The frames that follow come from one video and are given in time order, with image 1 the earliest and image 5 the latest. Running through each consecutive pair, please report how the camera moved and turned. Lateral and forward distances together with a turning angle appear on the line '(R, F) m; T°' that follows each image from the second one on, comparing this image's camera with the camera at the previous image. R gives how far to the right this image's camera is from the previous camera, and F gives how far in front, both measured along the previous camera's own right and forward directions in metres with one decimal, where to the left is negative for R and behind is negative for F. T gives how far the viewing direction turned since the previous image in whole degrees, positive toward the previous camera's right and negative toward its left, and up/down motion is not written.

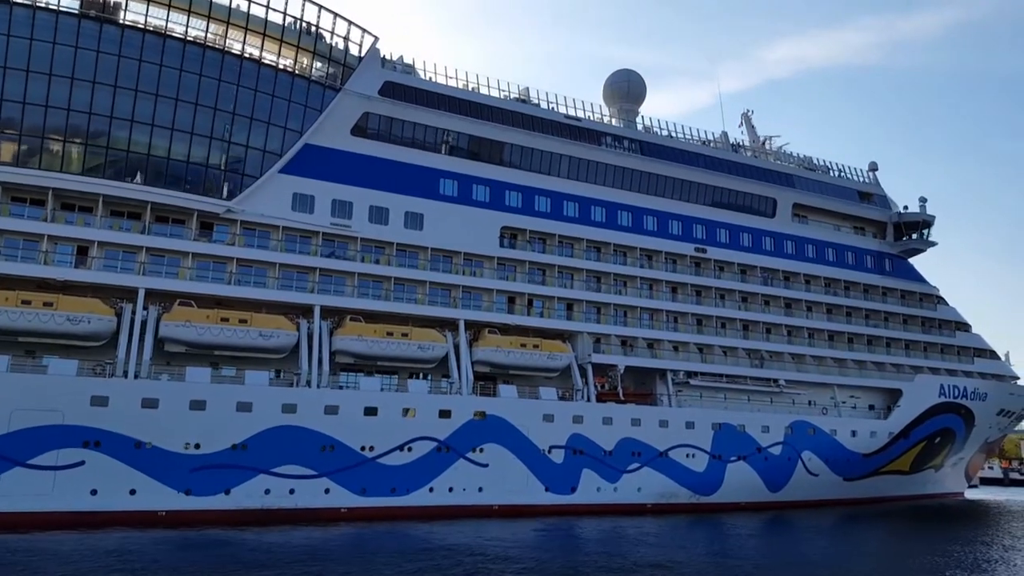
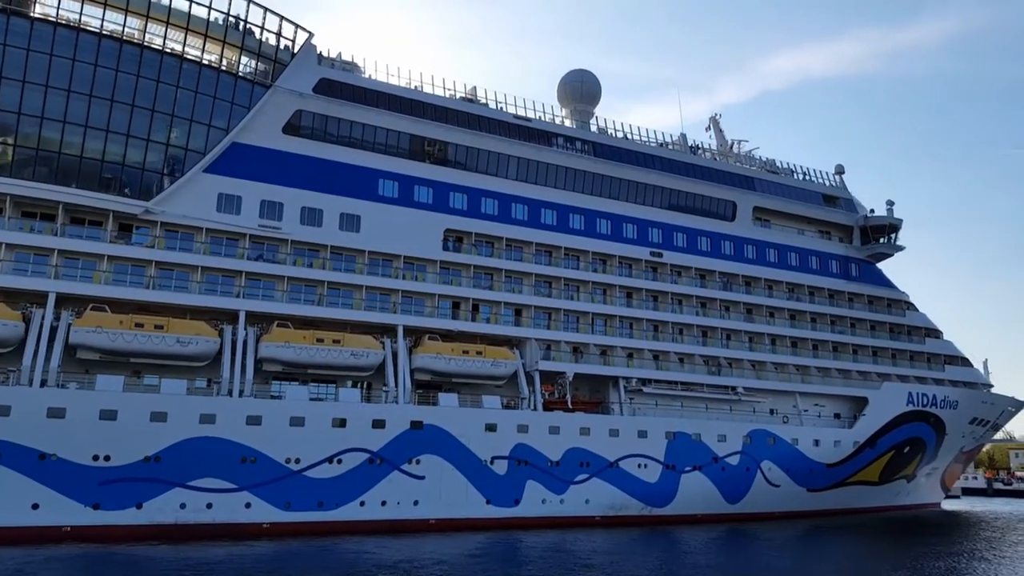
(-1.2, 0.0) m; +3°
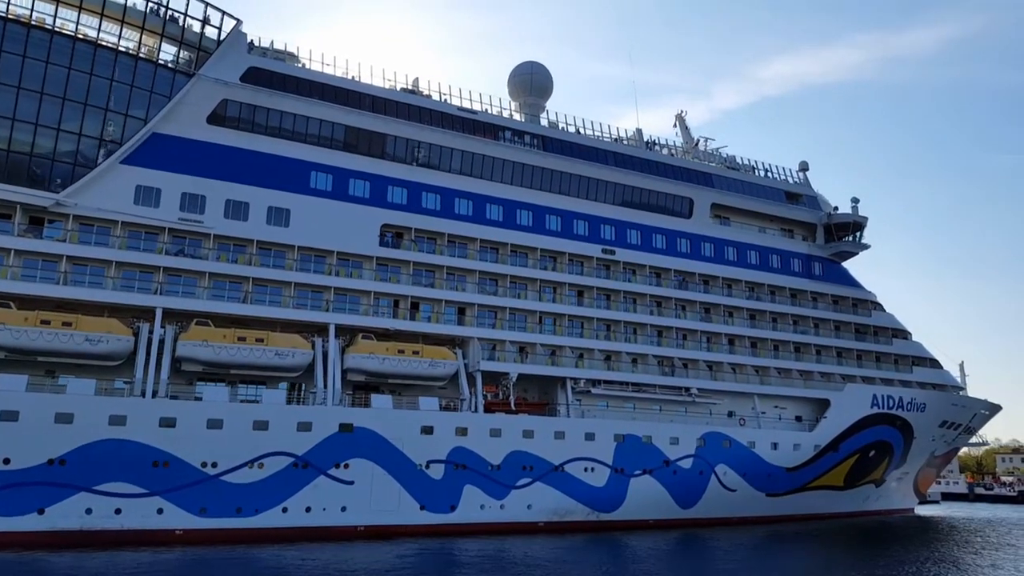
(+1.0, +0.7) m; 0°
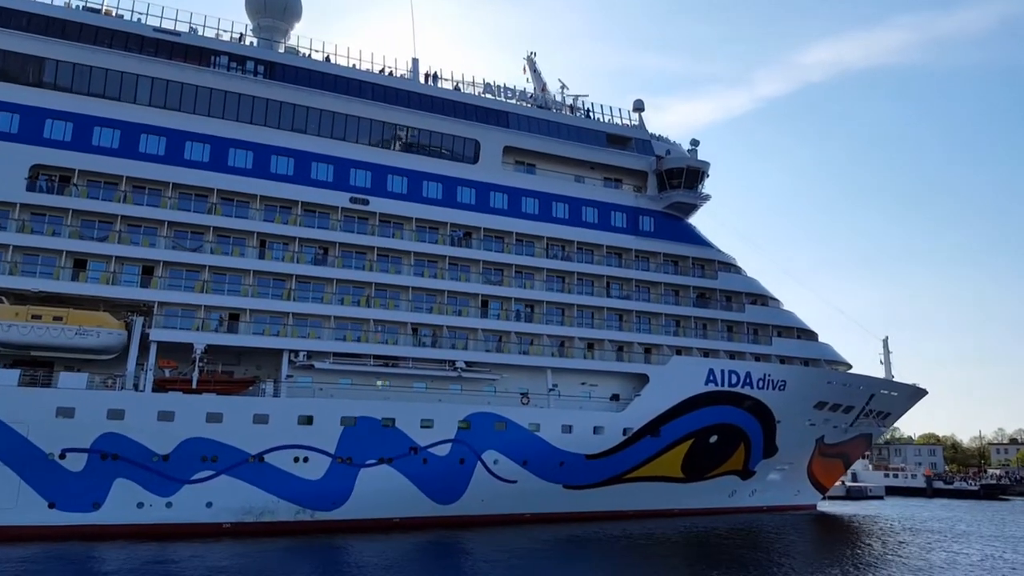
(+5.2, +3.3) m; -3°
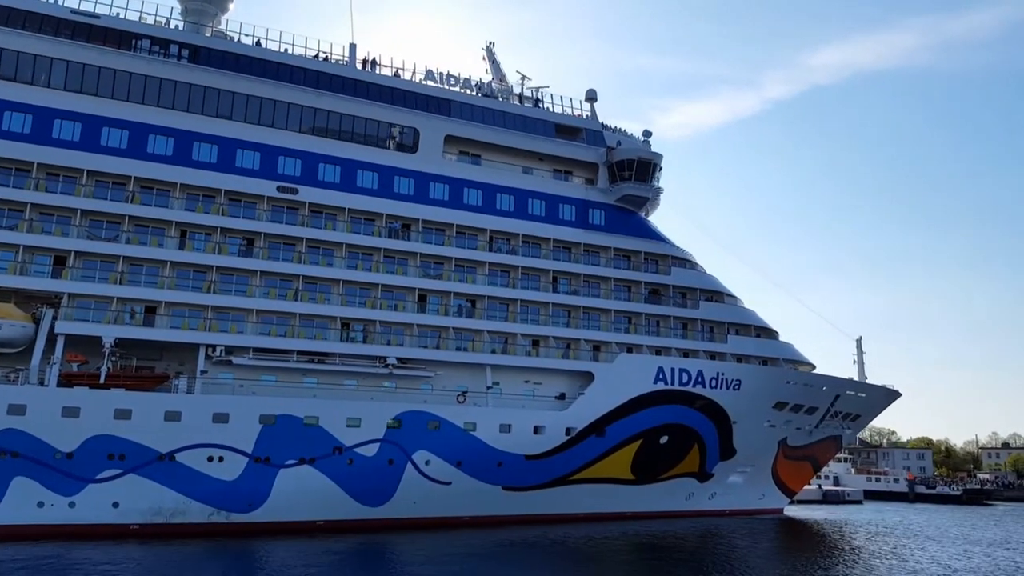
(+1.1, +0.6) m; 0°
